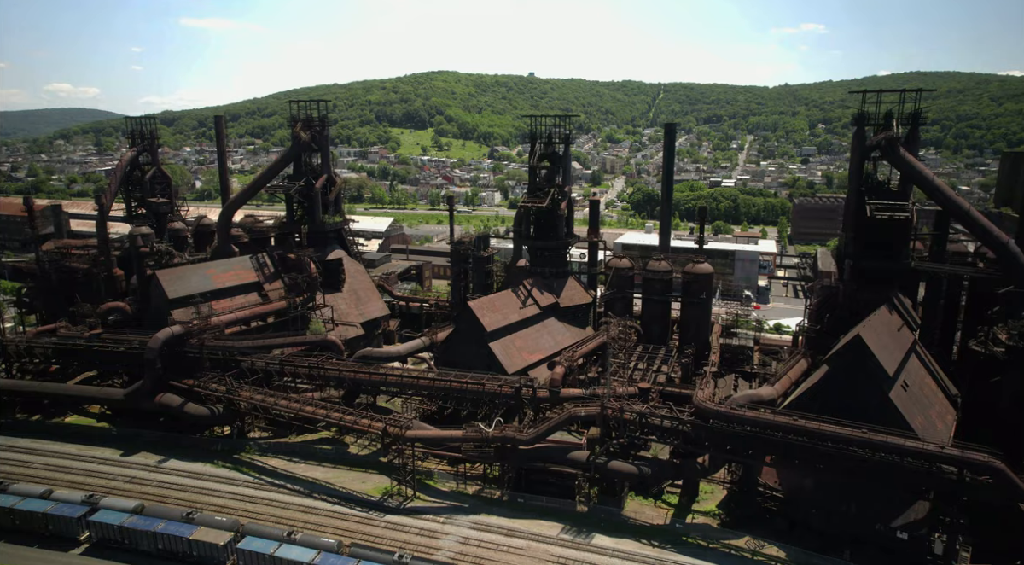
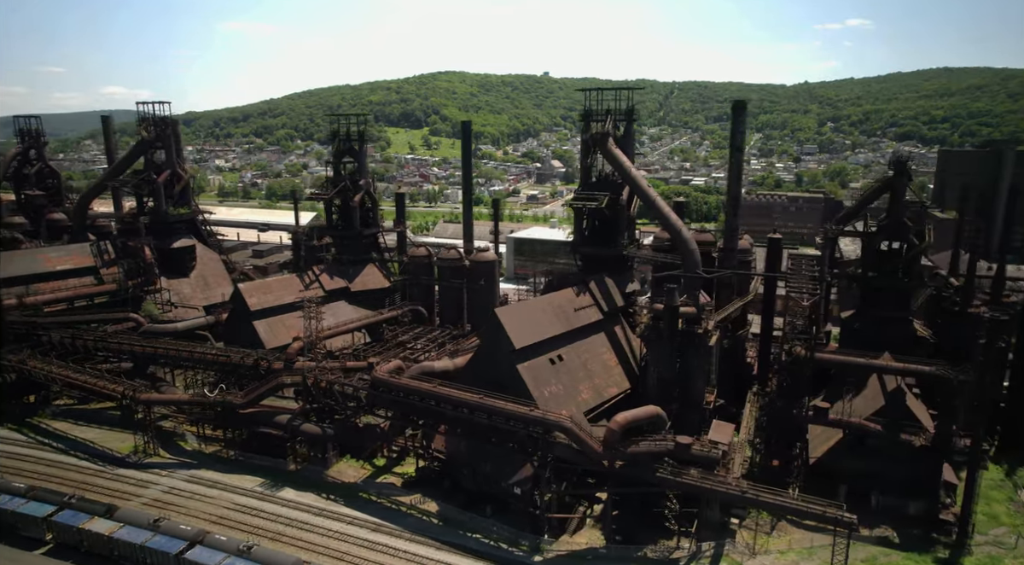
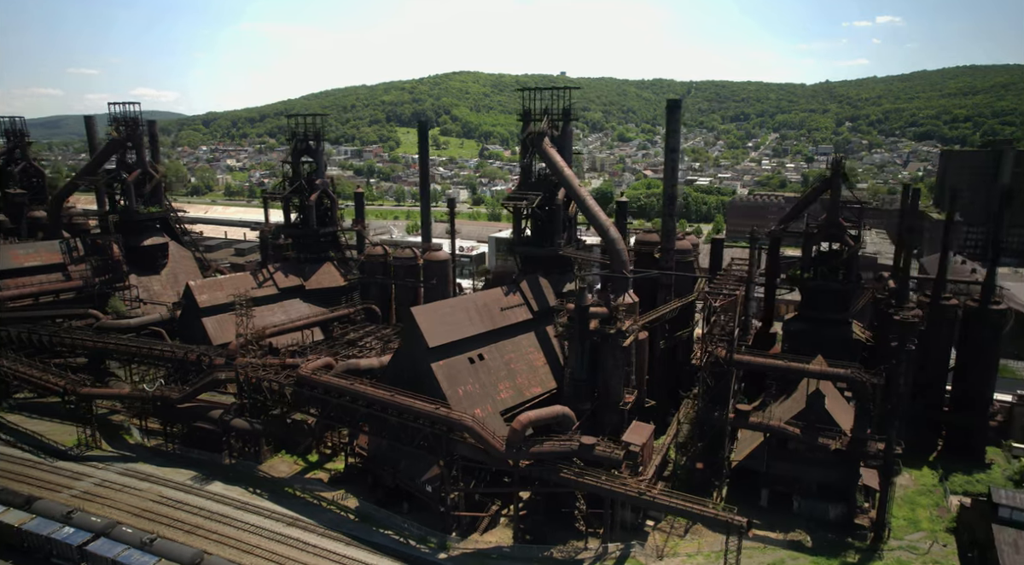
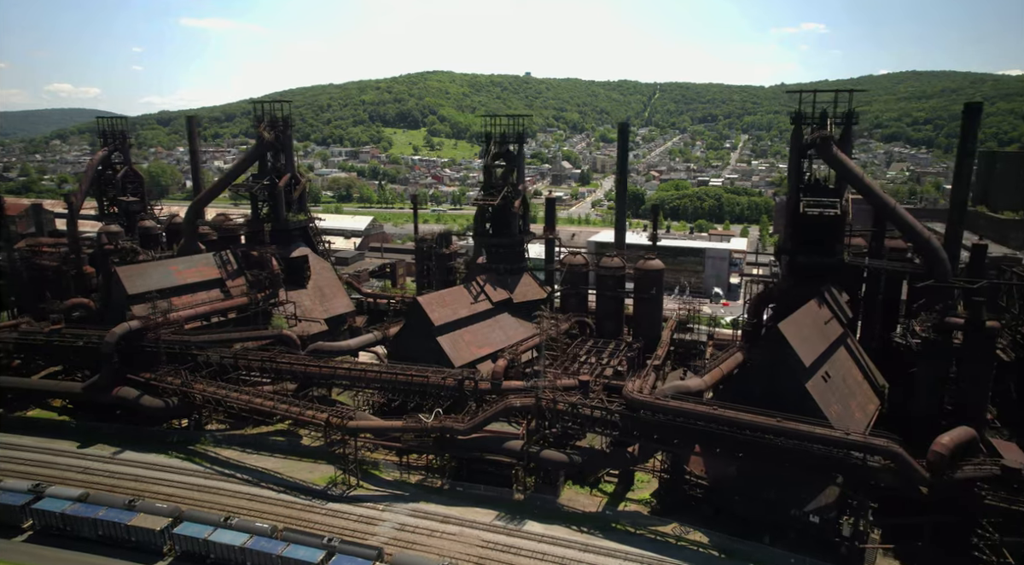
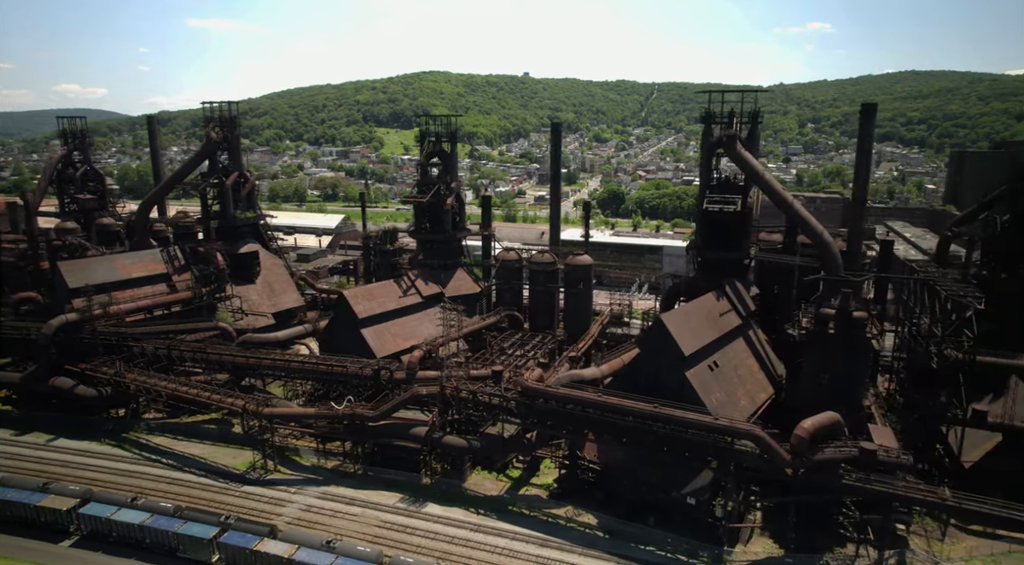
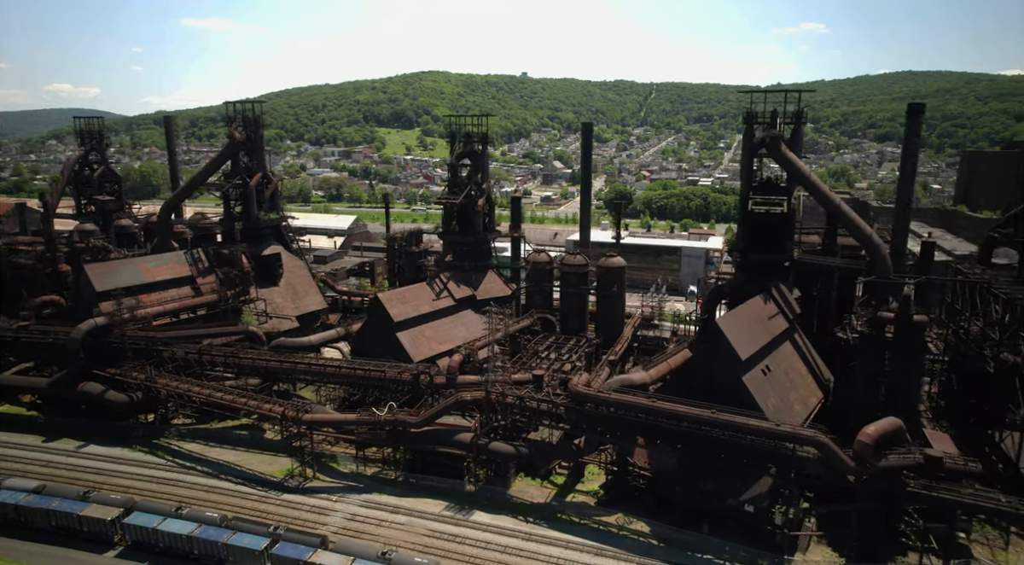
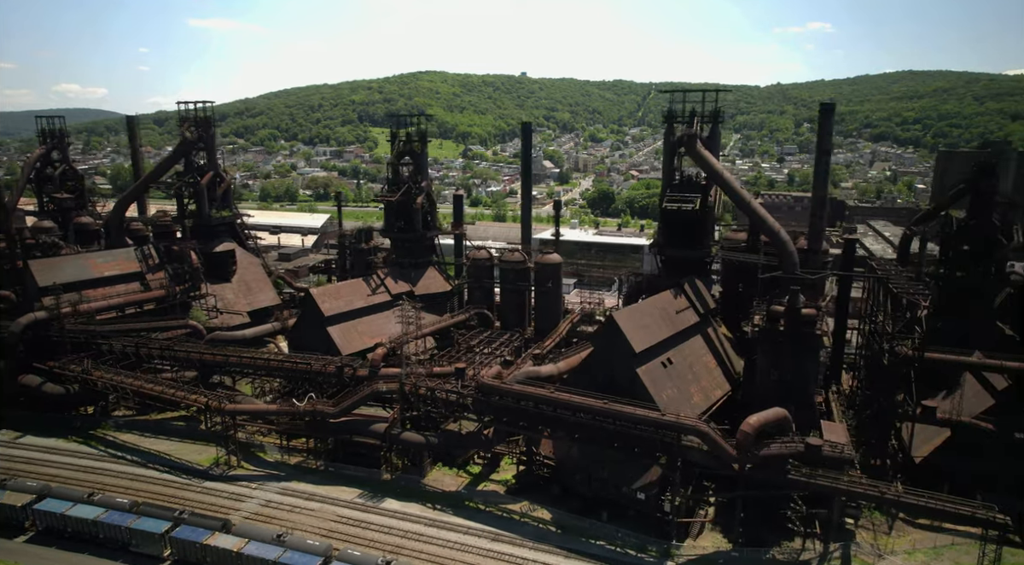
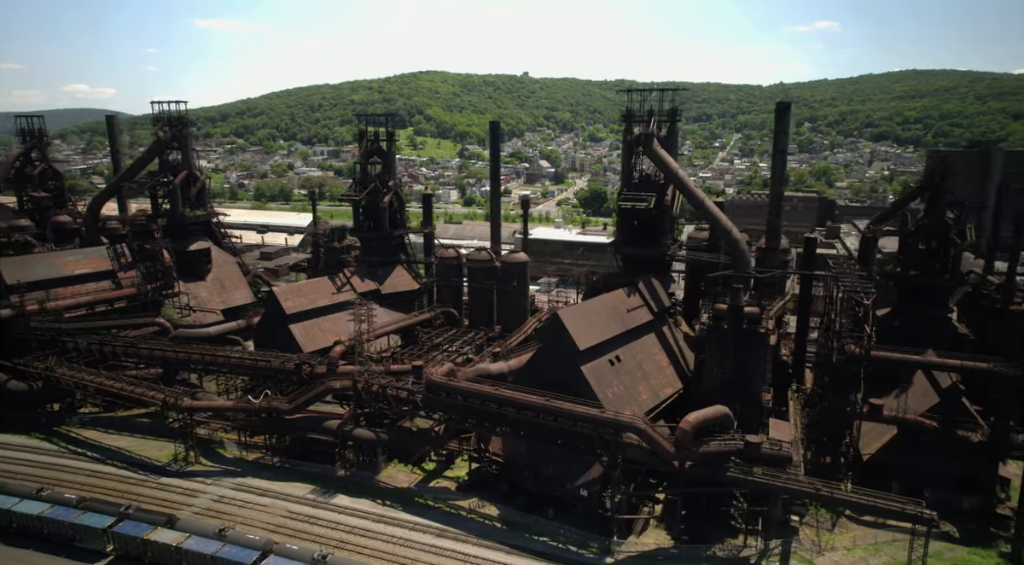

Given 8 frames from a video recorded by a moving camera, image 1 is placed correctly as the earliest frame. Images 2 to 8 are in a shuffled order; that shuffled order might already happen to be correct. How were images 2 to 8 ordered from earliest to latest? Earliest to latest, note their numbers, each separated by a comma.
4, 6, 5, 7, 8, 2, 3
